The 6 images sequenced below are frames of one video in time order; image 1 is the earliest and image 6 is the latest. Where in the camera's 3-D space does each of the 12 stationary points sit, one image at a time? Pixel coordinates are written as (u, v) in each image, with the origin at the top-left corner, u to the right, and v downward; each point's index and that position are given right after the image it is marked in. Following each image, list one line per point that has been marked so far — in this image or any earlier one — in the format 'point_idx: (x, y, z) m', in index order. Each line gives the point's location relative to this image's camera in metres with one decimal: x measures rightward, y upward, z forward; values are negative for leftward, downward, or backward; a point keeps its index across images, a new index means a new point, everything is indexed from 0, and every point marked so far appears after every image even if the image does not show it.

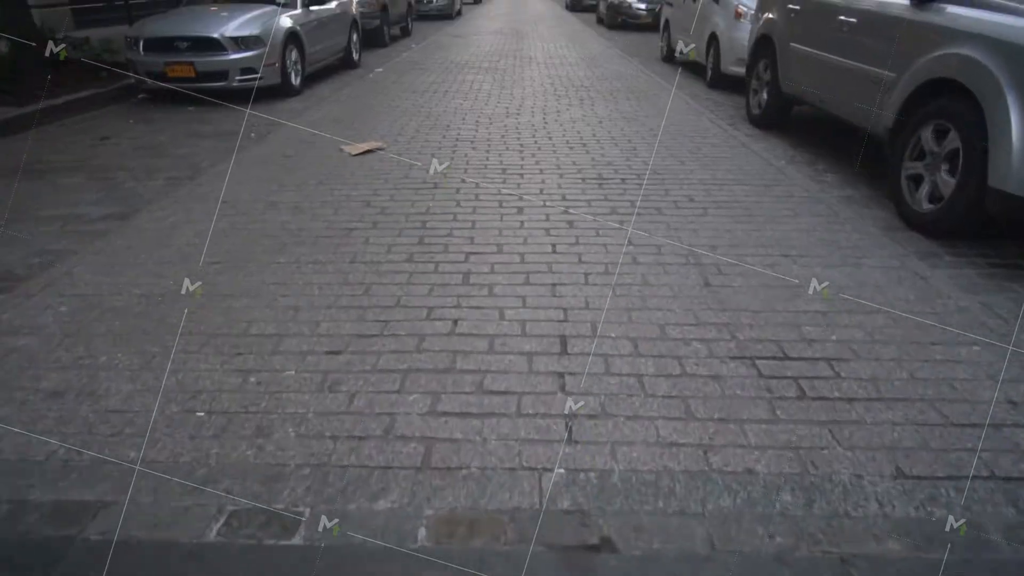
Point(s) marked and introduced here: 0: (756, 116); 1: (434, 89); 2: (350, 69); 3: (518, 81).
0: (+2.9, +2.1, +8.1) m
1: (-1.3, +3.2, +11.0) m
2: (-3.2, +4.4, +13.5) m
3: (+0.1, +3.6, +11.8) m
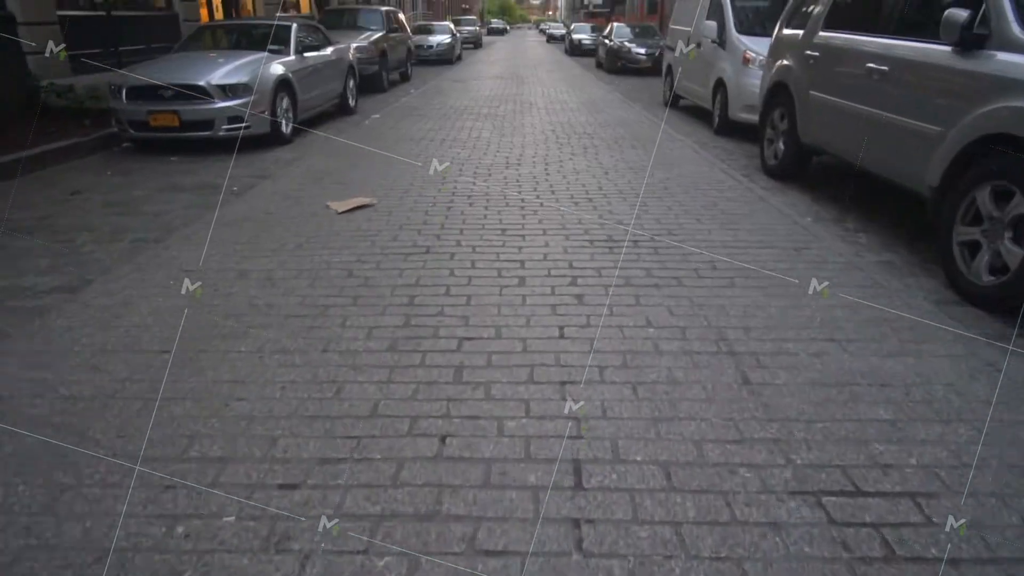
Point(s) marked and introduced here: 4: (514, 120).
0: (+2.9, +1.4, +7.6) m
1: (-1.3, +2.3, +10.5) m
2: (-3.2, +3.4, +13.1) m
3: (+0.1, +2.7, +11.4) m
4: (0.0, +3.0, +12.3) m
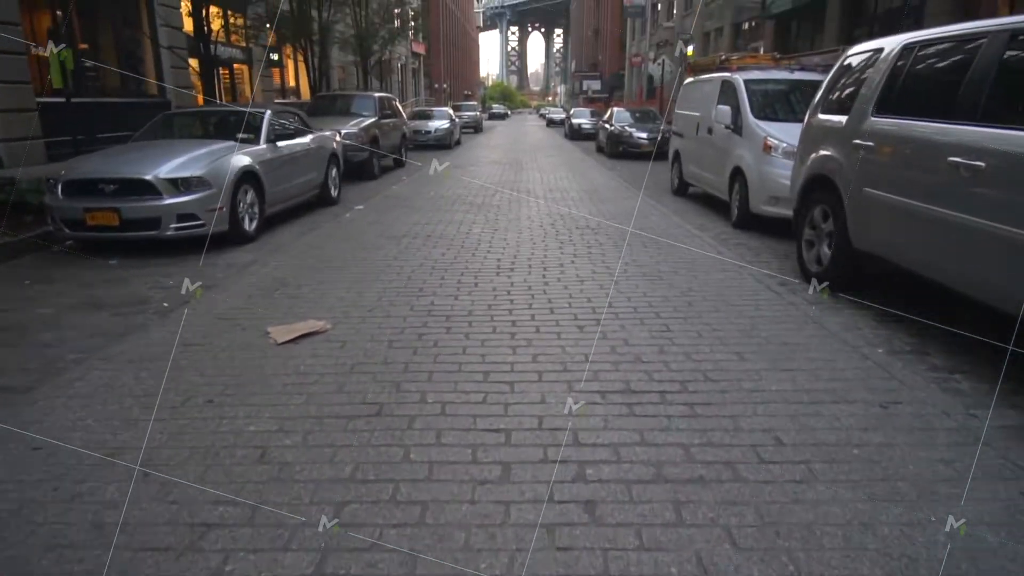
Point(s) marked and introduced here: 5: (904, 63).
0: (+2.8, +0.1, +6.3) m
1: (-1.3, +0.8, +9.3) m
2: (-3.3, +1.5, +12.1) m
3: (0.0, +1.0, +10.3) m
4: (-0.1, +1.3, +11.2) m
5: (+3.2, +1.8, +5.4) m
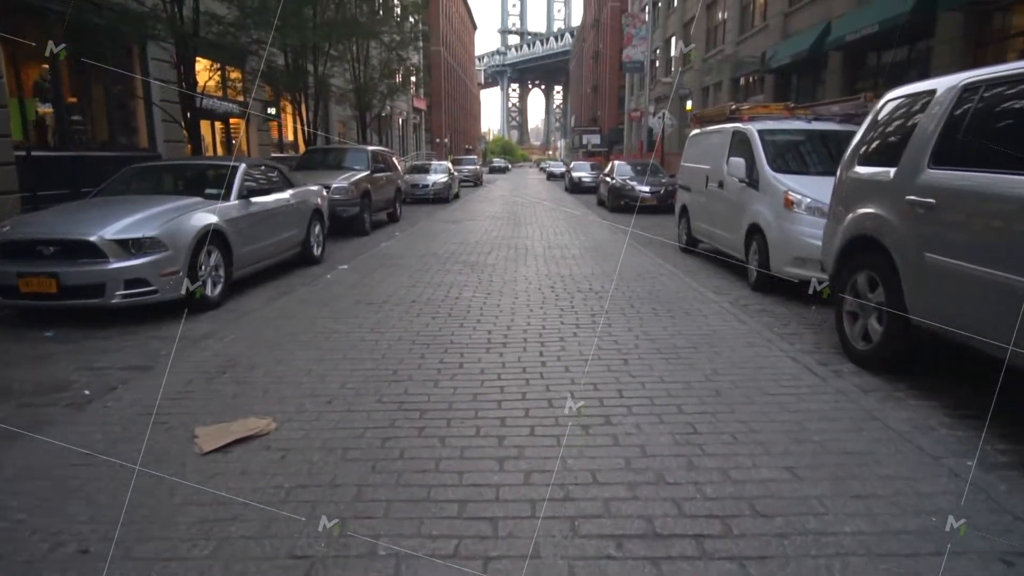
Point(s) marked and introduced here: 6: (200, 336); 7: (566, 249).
0: (+2.7, -0.5, +5.3) m
1: (-1.4, -0.1, +8.4) m
2: (-3.4, +0.4, +11.2) m
3: (0.0, +0.1, +9.3) m
4: (-0.1, +0.2, +10.3) m
5: (+3.1, +1.2, +4.6) m
6: (-3.0, -0.5, +6.6) m
7: (+1.0, +0.7, +12.6) m
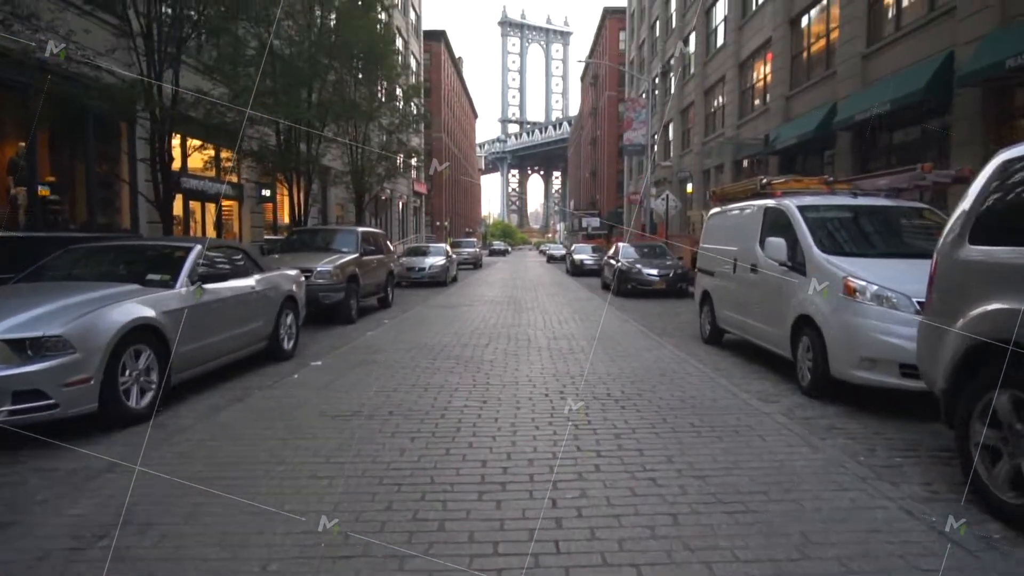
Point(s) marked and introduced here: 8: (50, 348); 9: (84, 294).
0: (+2.8, -1.2, +3.7) m
1: (-1.4, -1.2, +6.8) m
2: (-3.4, -1.0, +9.6) m
3: (0.0, -1.1, +7.8) m
4: (-0.1, -1.1, +8.7) m
5: (+3.1, +0.6, +3.2) m
6: (-3.0, -1.3, +5.0) m
7: (+1.0, -0.9, +11.1) m
8: (-3.8, -0.5, +5.5) m
9: (-3.9, -0.1, +6.2) m
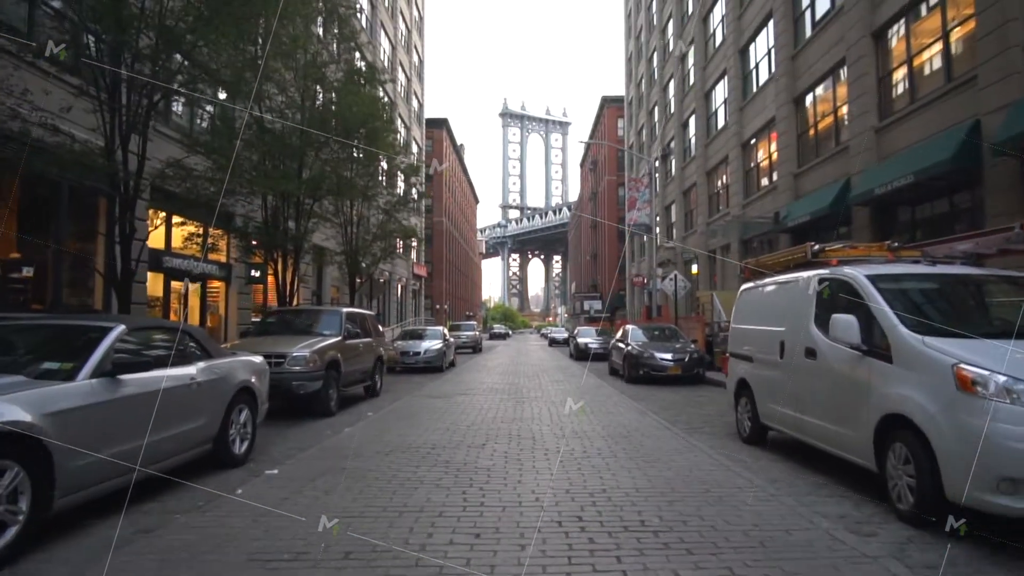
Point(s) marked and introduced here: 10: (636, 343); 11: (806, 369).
0: (+2.8, -1.5, +1.9) m
1: (-1.4, -1.9, +5.0) m
2: (-3.3, -2.1, +7.8) m
3: (0.0, -1.9, +6.0) m
4: (-0.1, -2.0, +6.9) m
5: (+3.1, +0.4, +1.6) m
6: (-3.0, -1.8, +3.2) m
7: (+1.0, -2.1, +9.3) m
8: (-3.7, -1.0, +3.8) m
9: (-3.9, -0.7, +4.5) m
10: (+3.6, -1.6, +19.8) m
11: (+3.2, -0.8, +7.3) m
